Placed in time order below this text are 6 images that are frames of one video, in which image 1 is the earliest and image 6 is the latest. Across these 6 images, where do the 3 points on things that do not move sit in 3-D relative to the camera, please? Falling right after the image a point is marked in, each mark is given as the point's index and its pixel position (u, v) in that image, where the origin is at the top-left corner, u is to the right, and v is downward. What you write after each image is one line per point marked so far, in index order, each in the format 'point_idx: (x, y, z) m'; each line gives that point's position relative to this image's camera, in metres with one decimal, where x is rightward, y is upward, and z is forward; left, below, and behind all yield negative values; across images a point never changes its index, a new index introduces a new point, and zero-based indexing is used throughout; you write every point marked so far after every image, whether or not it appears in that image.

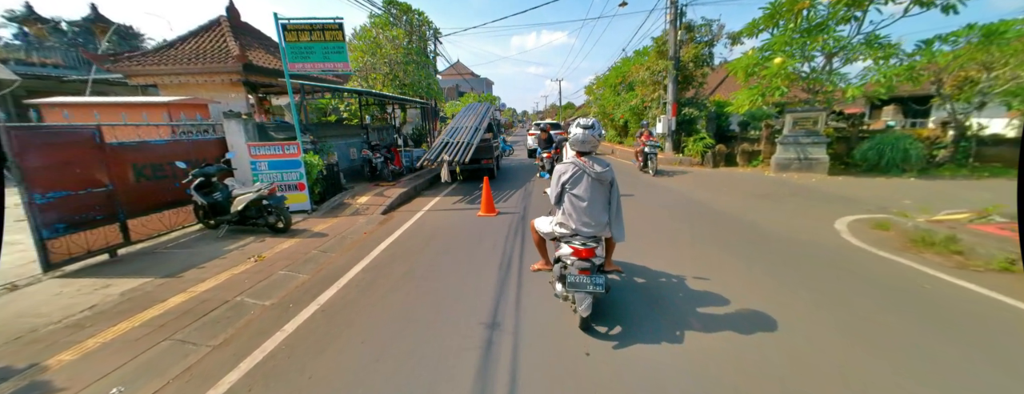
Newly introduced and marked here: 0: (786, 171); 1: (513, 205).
0: (+7.4, +0.7, +10.4) m
1: (+0.1, -0.2, +7.5) m
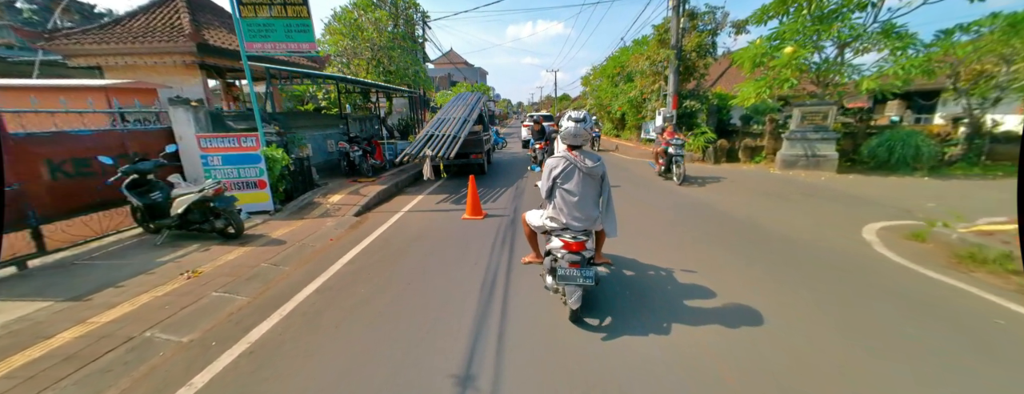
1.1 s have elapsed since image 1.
0: (+7.2, +0.7, +9.8) m
1: (-0.1, -0.2, +6.7) m
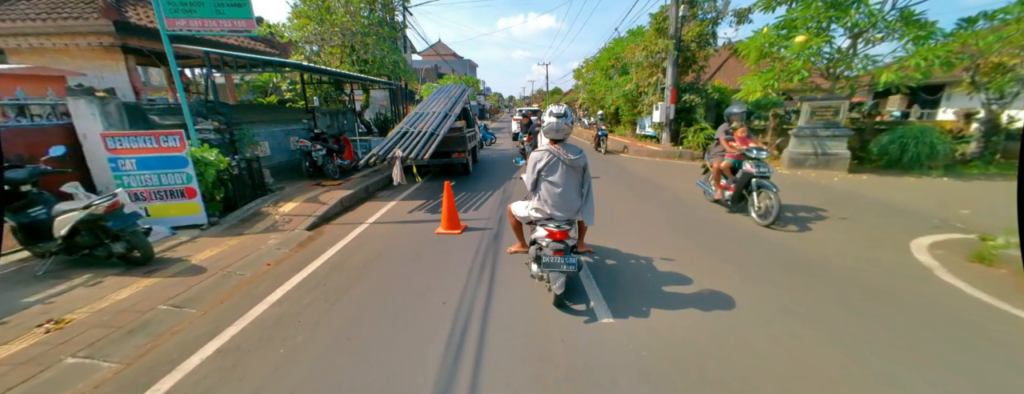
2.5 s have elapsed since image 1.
0: (+6.8, +0.7, +9.0) m
1: (-0.4, -0.3, +5.8) m
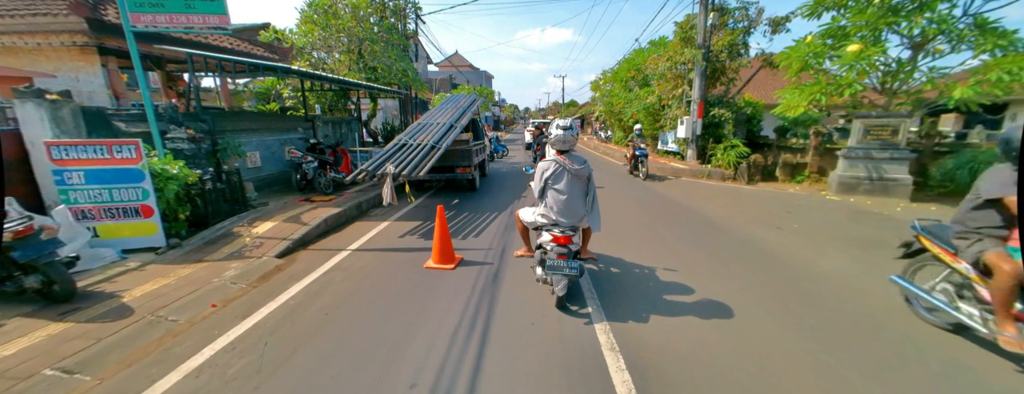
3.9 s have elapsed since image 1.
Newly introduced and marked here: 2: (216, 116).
0: (+7.1, +0.1, +7.9) m
1: (-0.3, -0.6, +5.0) m
2: (-4.8, +1.3, +6.2) m
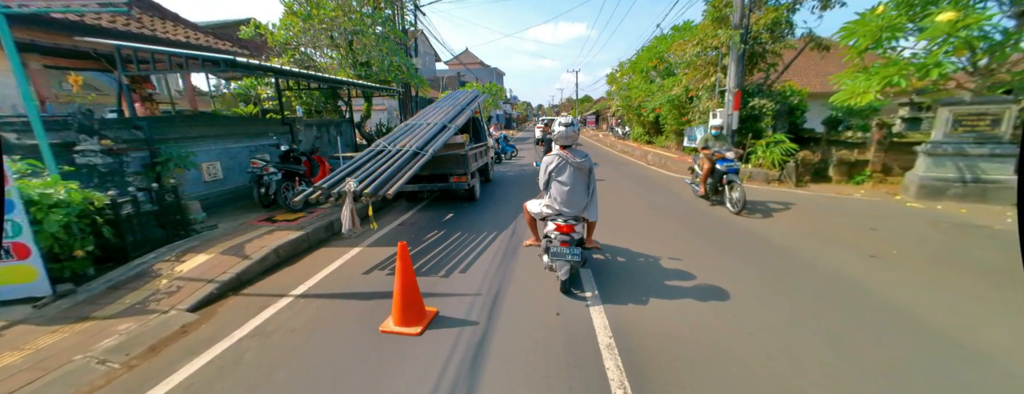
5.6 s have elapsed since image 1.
0: (+7.1, 0.0, +6.4) m
1: (-0.3, -0.8, +3.8) m
2: (-4.8, +1.0, +5.1) m
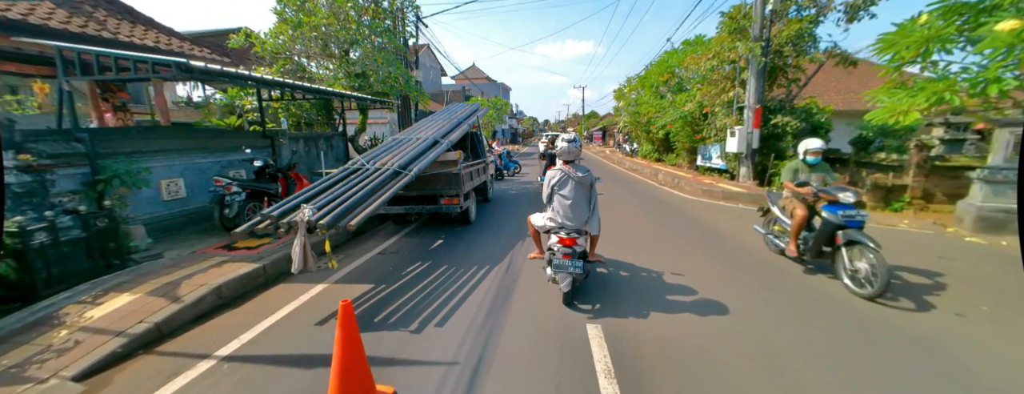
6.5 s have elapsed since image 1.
0: (+7.1, -0.5, +5.6) m
1: (-0.4, -1.1, +3.1) m
2: (-4.8, +0.8, +4.5) m
